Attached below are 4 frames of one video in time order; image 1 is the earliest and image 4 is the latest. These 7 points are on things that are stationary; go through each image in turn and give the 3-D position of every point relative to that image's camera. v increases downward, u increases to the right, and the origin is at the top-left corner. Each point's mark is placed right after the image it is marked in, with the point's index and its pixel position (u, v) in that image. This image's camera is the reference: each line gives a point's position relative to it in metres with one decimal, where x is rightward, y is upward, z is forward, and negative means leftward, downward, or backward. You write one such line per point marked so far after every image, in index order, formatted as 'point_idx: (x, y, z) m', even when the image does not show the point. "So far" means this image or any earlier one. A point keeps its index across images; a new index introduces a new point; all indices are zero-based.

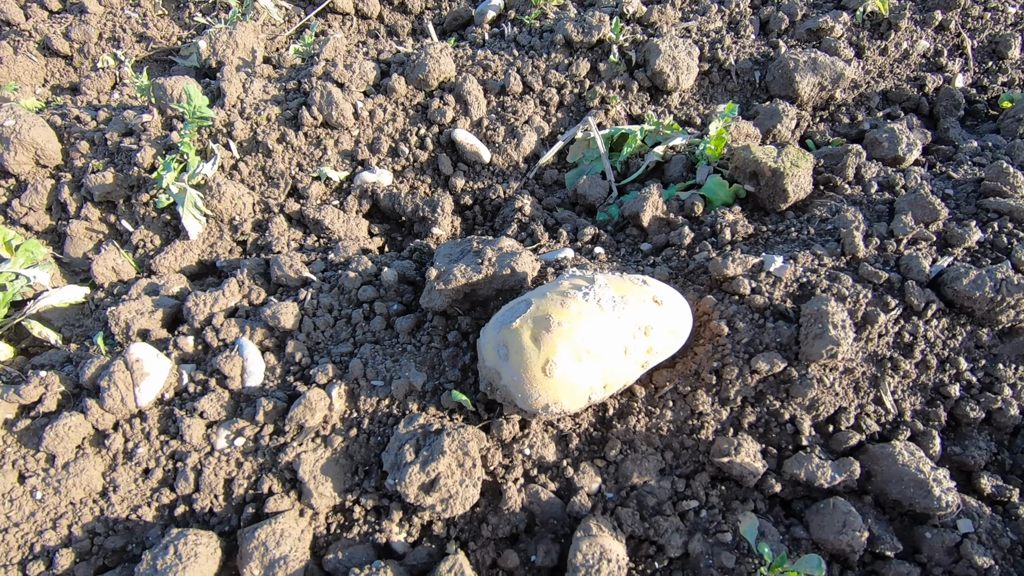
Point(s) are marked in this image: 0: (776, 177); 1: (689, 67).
0: (+0.4, +0.2, +0.9) m
1: (+0.4, +0.4, +1.1) m
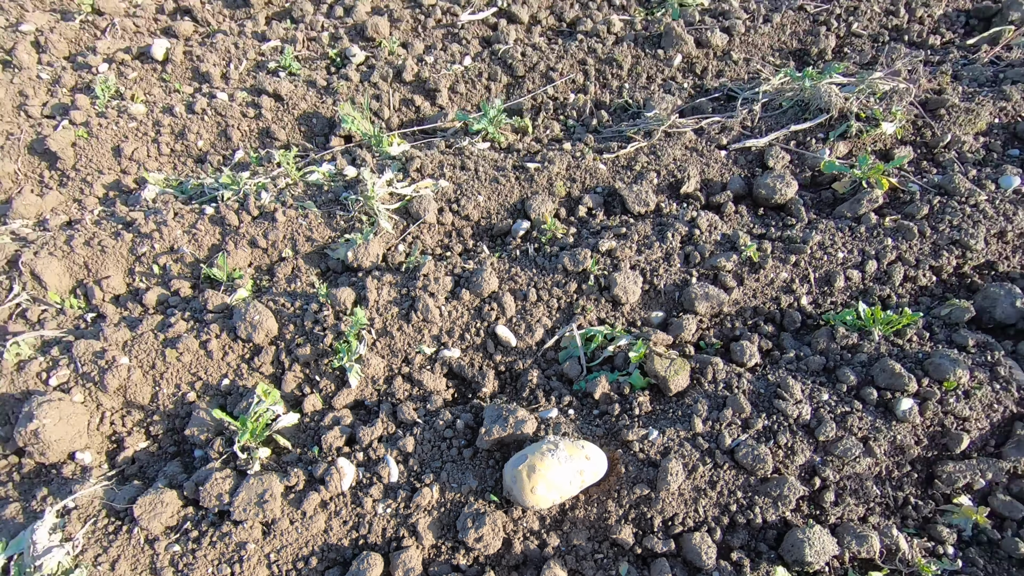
0: (+0.5, -0.3, +1.6) m
1: (+0.4, 0.0, +1.8) m
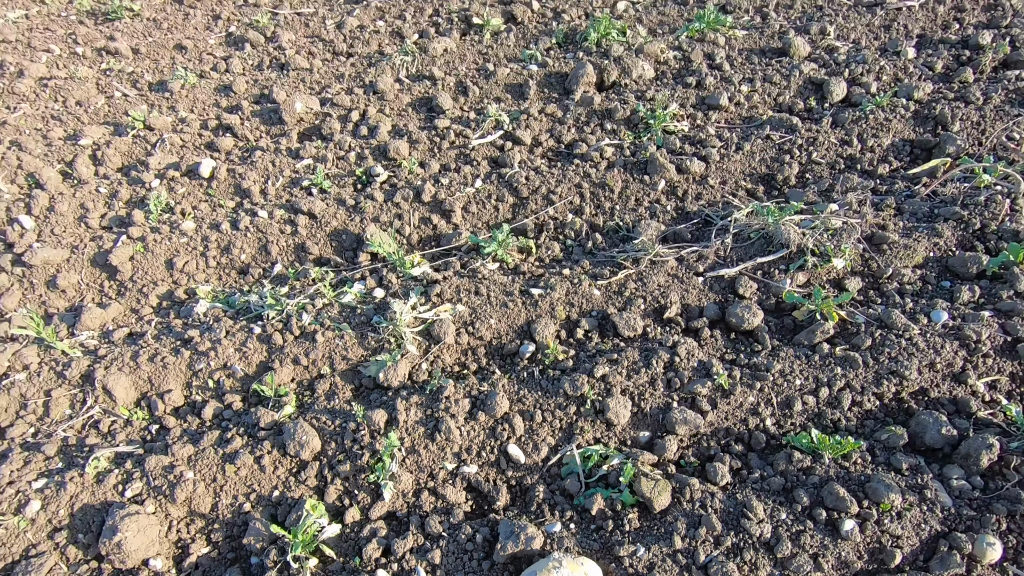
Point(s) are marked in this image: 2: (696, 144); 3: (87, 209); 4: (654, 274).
0: (+0.5, -0.7, +1.9) m
1: (+0.5, -0.5, +2.2) m
2: (+1.2, +0.9, +3.4) m
3: (-2.8, +0.5, +3.6) m
4: (+0.7, +0.1, +2.6) m
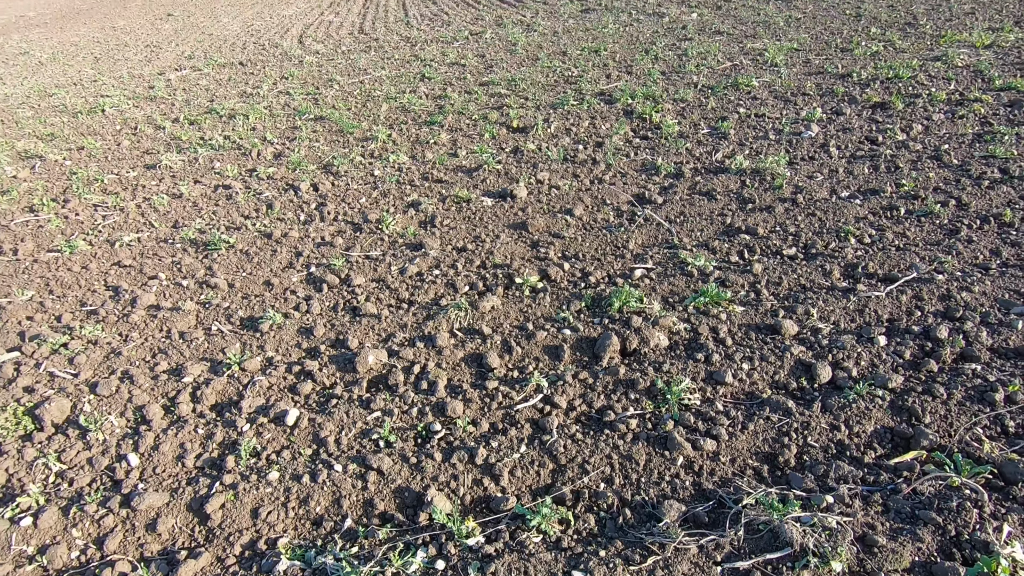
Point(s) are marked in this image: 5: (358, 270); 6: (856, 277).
0: (+0.7, -2.1, +2.2) m
1: (+0.7, -2.0, +2.5) m
2: (+1.5, -1.0, +4.0) m
3: (-2.5, -1.3, +4.2) m
4: (+0.9, -1.6, +3.1) m
5: (-1.8, +0.2, +6.3) m
6: (+3.3, +0.1, +5.2) m
